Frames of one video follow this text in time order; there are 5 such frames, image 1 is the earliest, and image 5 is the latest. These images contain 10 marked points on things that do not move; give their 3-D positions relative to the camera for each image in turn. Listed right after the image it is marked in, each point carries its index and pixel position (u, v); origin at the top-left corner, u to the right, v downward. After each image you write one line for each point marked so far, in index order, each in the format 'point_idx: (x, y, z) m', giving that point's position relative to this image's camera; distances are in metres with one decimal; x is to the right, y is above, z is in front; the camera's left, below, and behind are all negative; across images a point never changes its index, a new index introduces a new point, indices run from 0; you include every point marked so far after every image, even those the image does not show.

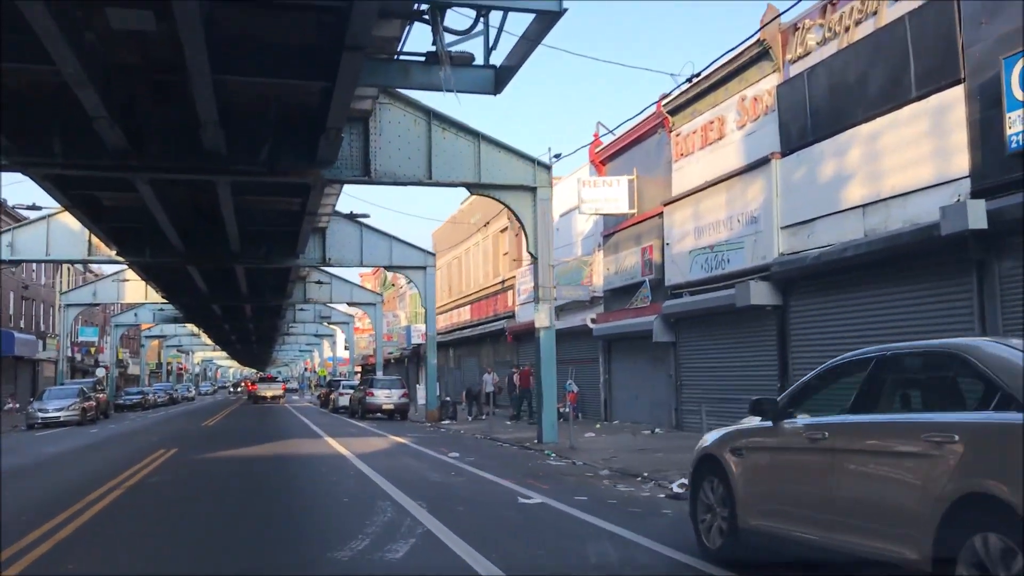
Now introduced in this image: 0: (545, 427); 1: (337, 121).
0: (+1.1, -4.7, +19.2) m
1: (-4.9, +4.6, +16.0) m
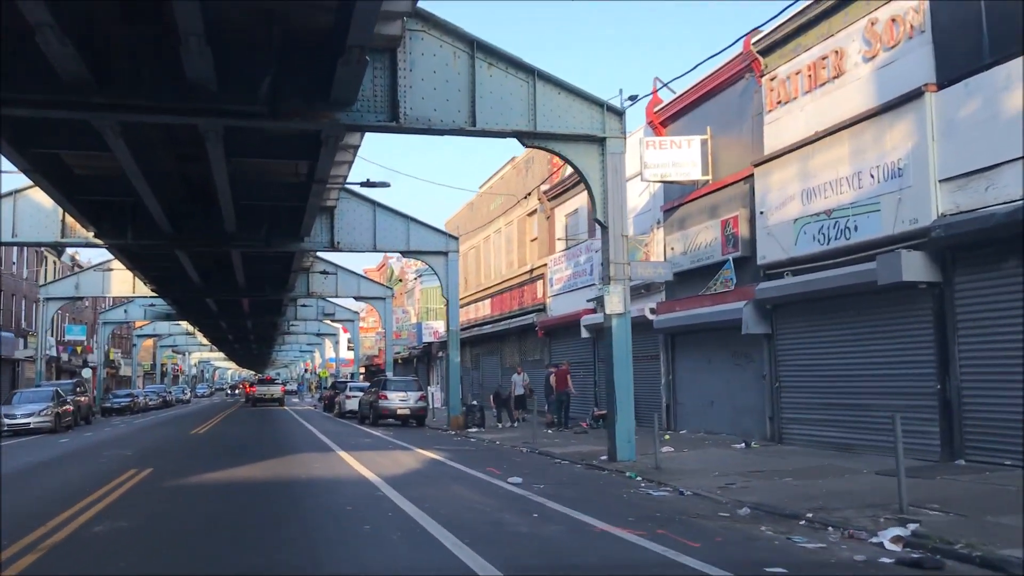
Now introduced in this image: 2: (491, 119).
0: (+2.8, -4.1, +15.1) m
1: (-3.1, +5.3, +11.9) m
2: (-0.6, +4.5, +15.4) m
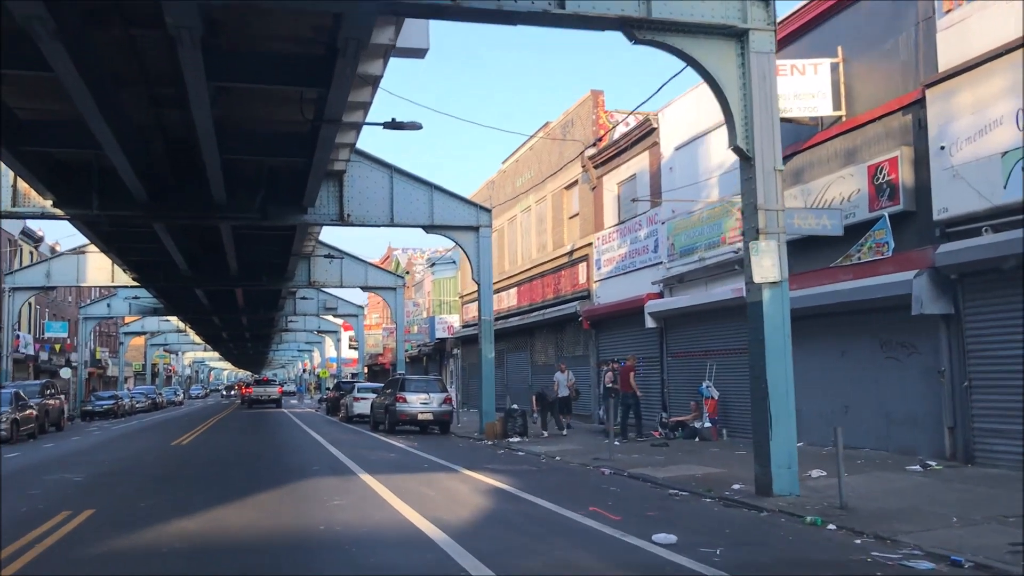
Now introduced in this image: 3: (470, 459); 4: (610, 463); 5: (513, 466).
0: (+4.8, -3.3, +10.4) m
1: (-1.2, +6.1, +7.2) m
2: (+1.4, +5.3, +10.7) m
3: (-1.2, -5.1, +16.9) m
4: (+2.6, -4.7, +15.4) m
5: (+0.1, -4.7, +15.4) m
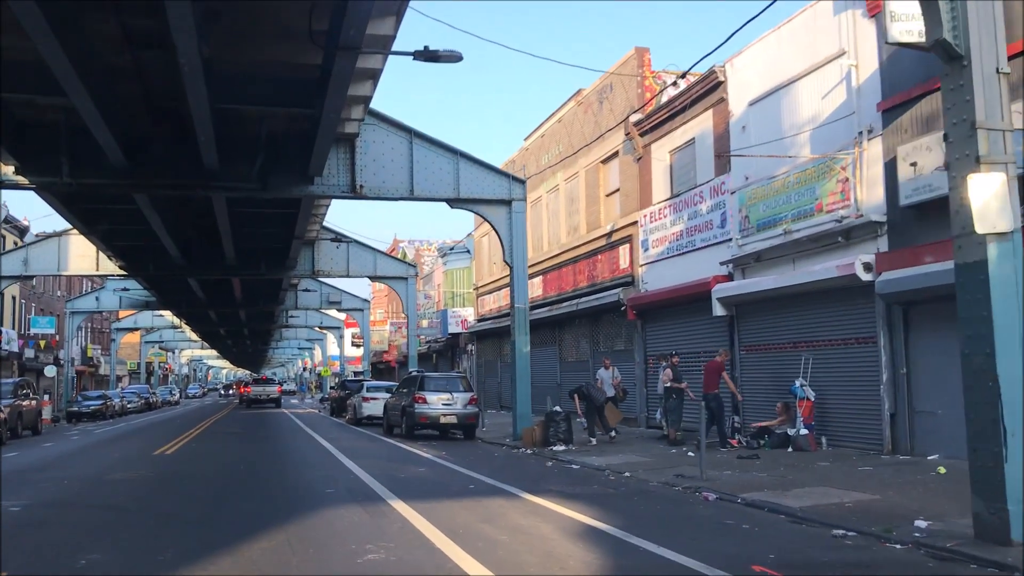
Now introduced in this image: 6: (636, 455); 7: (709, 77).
0: (+6.2, -2.7, +7.1) m
1: (+0.3, +6.6, +3.9) m
2: (+2.8, +5.9, +7.4) m
3: (+0.2, -4.5, +13.6) m
4: (+4.1, -4.1, +12.1) m
5: (+1.5, -4.2, +12.1) m
6: (+3.6, -4.9, +16.7) m
7: (+6.8, +7.3, +19.9) m
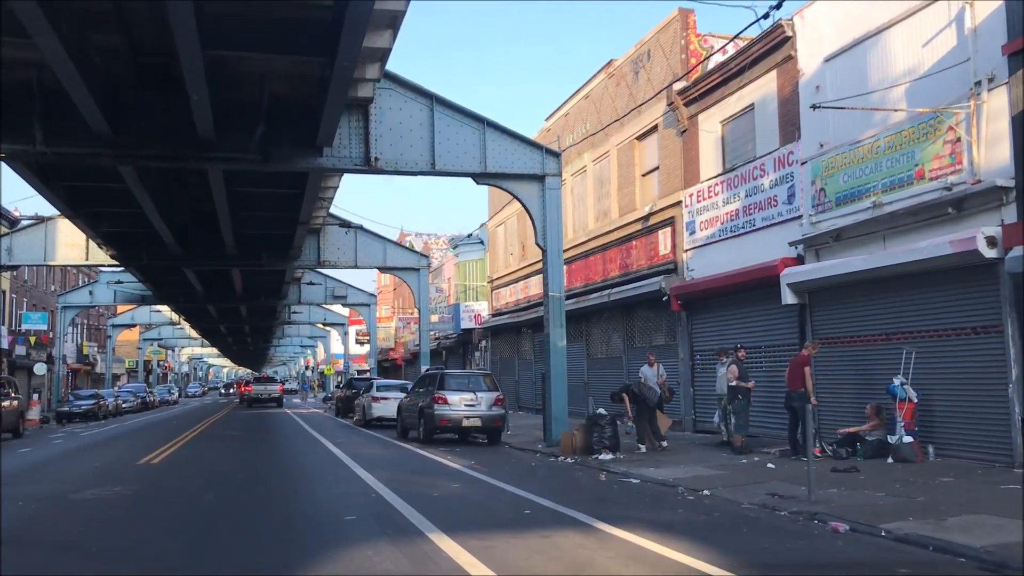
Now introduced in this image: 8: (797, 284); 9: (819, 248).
0: (+7.3, -2.3, +4.7) m
1: (+1.3, +7.1, +1.5) m
2: (+3.8, +6.3, +5.0) m
3: (+1.3, -4.1, +11.2) m
4: (+5.1, -3.7, +9.7) m
5: (+2.5, -3.7, +9.7) m
6: (+4.7, -4.4, +14.3) m
7: (+7.9, +7.7, +17.4) m
8: (+7.8, +0.1, +15.7) m
9: (+8.5, +1.1, +15.9) m
